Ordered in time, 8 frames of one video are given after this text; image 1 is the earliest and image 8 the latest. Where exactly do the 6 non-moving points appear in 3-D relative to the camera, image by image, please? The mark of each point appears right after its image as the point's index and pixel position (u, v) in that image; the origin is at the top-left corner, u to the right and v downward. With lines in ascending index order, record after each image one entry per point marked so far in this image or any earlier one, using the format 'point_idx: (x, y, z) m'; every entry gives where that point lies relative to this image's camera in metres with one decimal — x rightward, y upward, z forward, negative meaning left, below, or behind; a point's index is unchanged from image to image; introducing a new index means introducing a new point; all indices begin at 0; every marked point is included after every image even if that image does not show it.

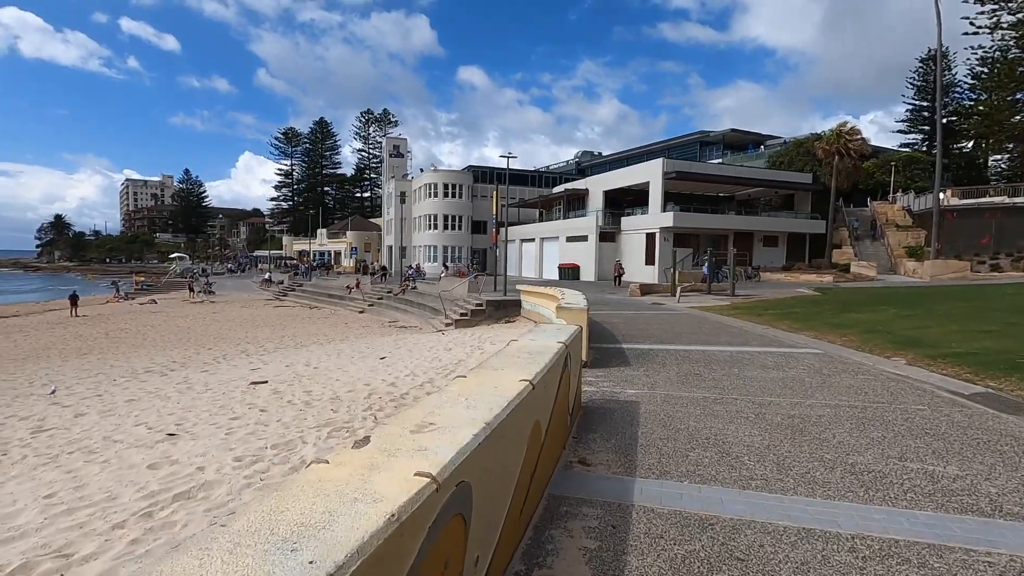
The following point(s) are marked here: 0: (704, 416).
0: (+1.6, -1.1, +4.5) m
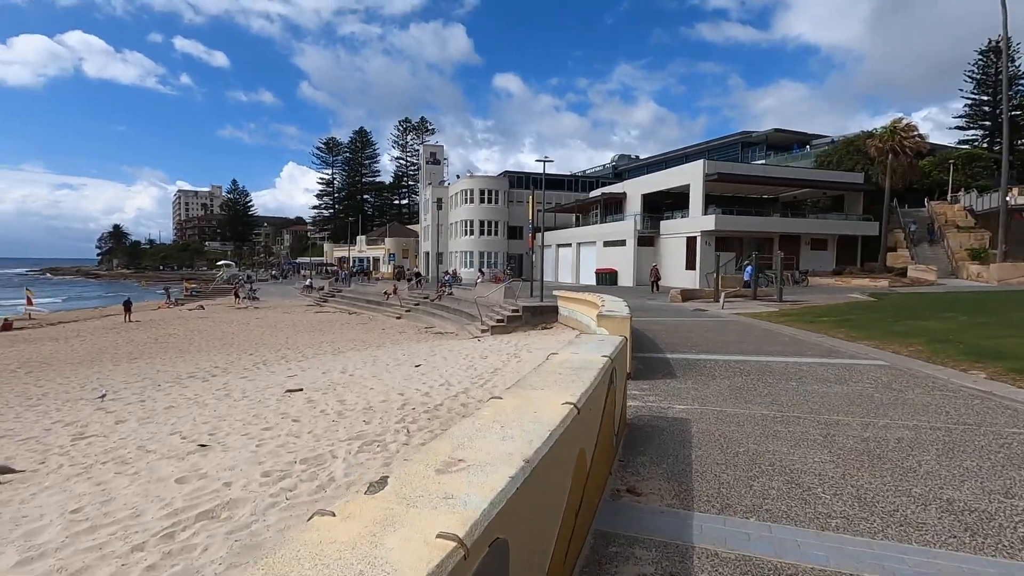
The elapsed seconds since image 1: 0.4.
0: (+1.9, -1.1, +4.1) m
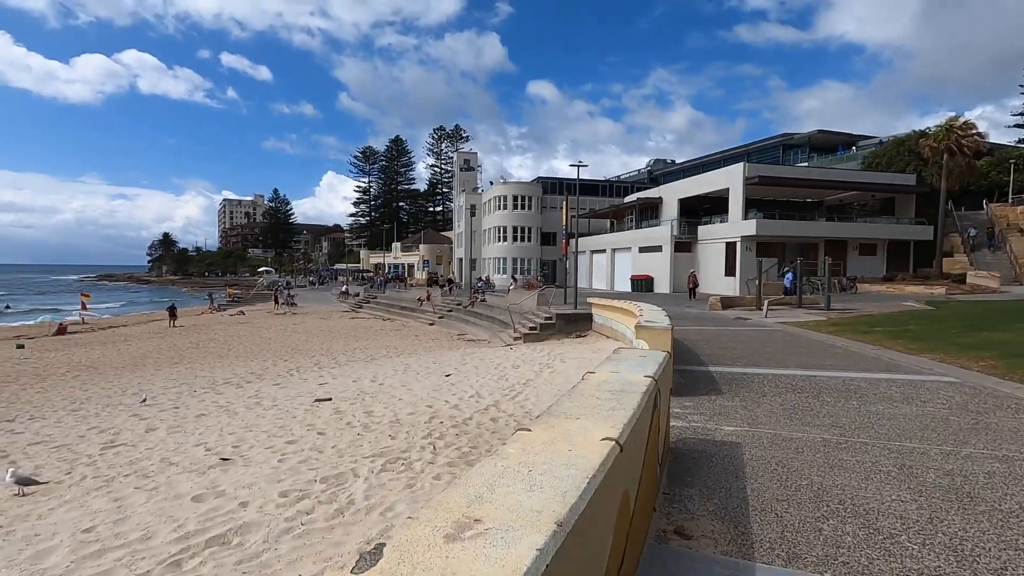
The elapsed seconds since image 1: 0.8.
0: (+2.1, -1.2, +3.6) m
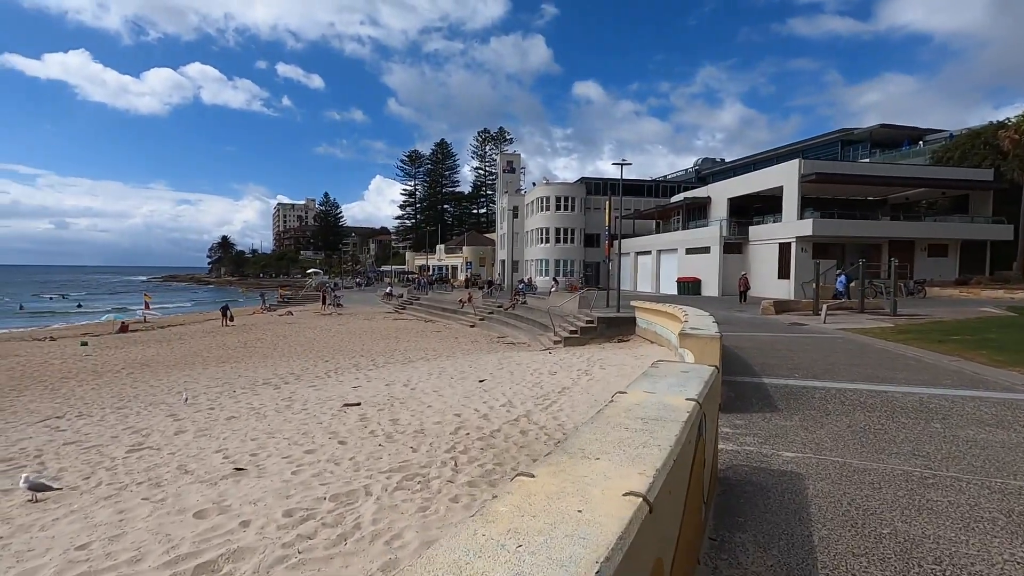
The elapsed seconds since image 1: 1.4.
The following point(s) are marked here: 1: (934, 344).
0: (+2.3, -1.3, +3.0) m
1: (+8.4, -1.1, +10.6) m
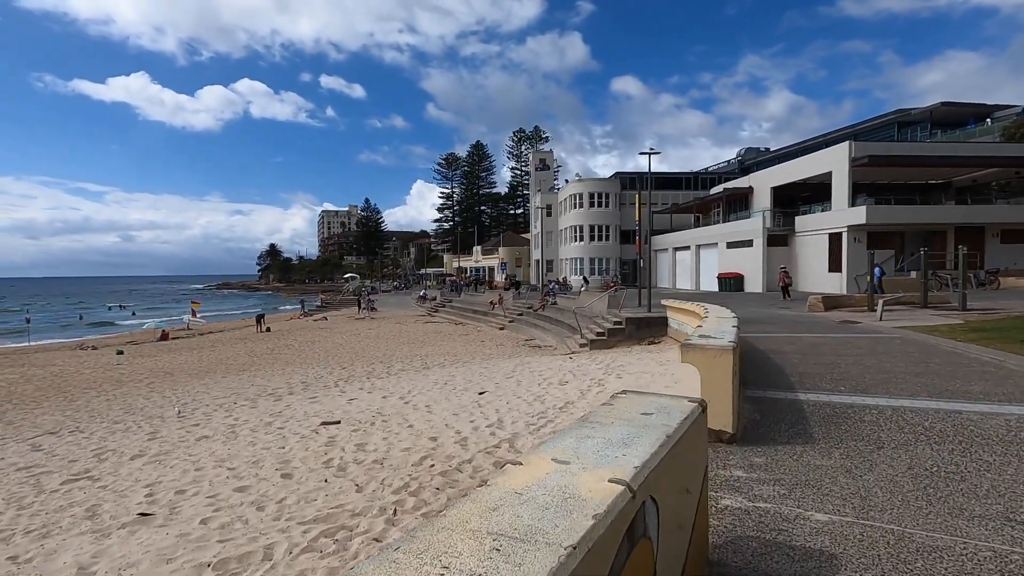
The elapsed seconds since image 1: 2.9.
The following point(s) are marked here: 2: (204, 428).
0: (+1.8, -1.2, +1.8) m
1: (+8.4, -1.0, +8.9) m
2: (-5.0, -2.3, +8.7) m
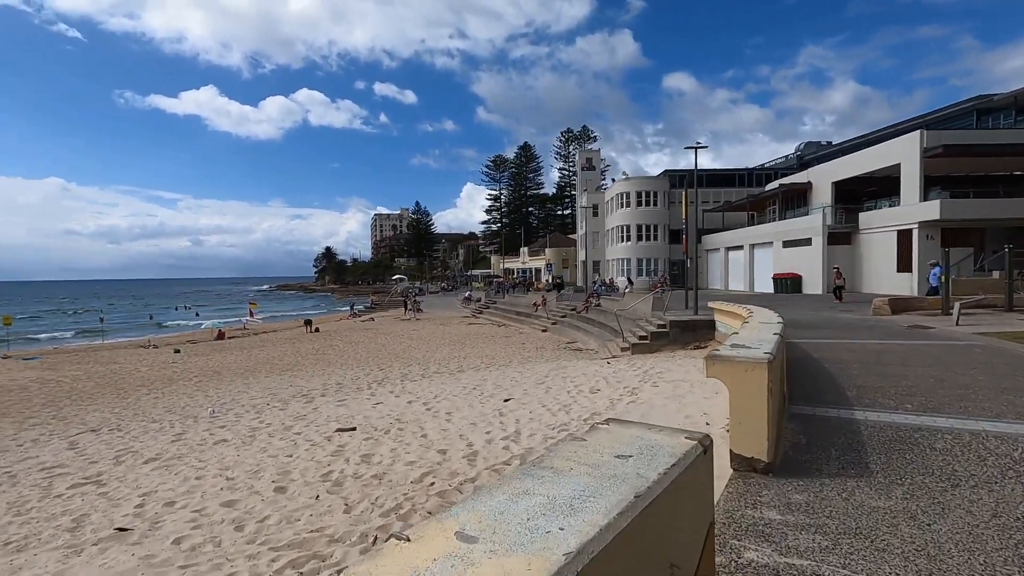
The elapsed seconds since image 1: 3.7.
0: (+1.5, -1.2, +1.2) m
1: (+8.8, -1.0, +7.7) m
2: (-4.6, -2.3, +8.6) m
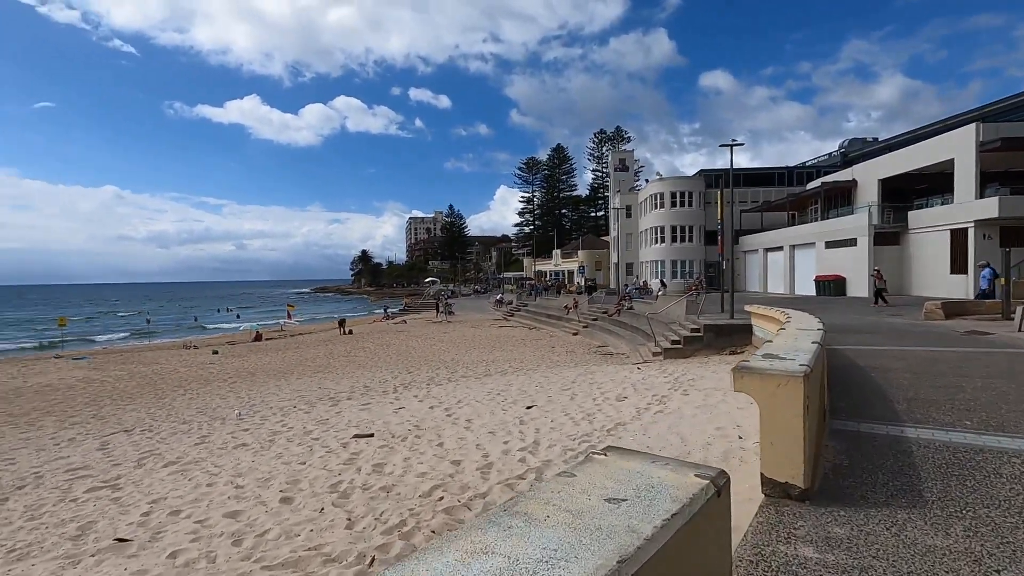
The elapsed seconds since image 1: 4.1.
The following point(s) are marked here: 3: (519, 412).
0: (+1.4, -1.3, +0.8) m
1: (+9.1, -1.0, +6.8) m
2: (-4.2, -2.3, +8.6) m
3: (+0.1, -1.9, +8.3) m
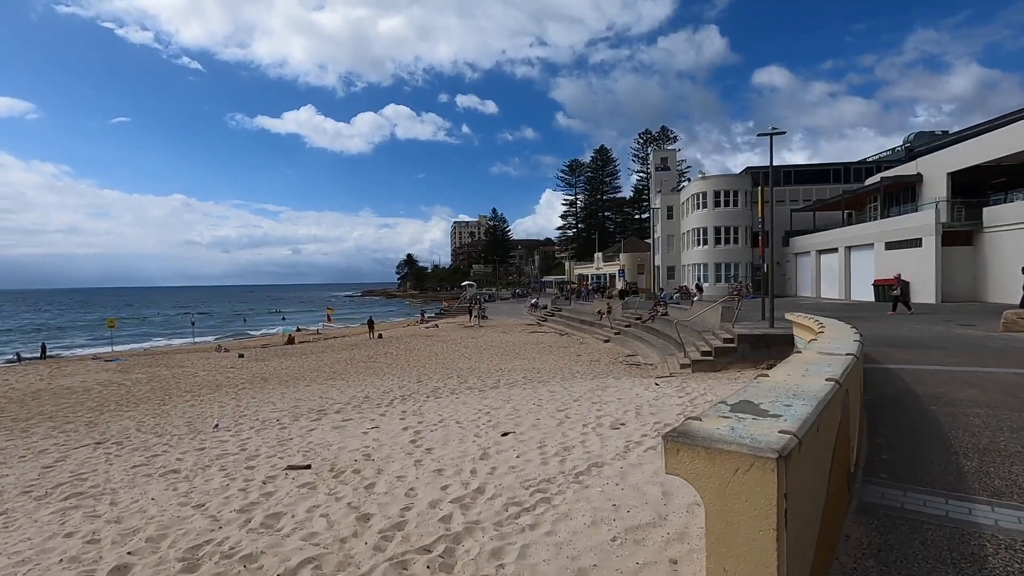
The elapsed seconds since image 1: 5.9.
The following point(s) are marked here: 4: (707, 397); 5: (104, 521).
0: (+0.4, -1.3, -0.5) m
1: (+8.6, -1.1, +4.8) m
2: (-4.5, -2.4, +7.8) m
3: (-0.3, -2.0, +7.1) m
4: (+3.3, -1.8, +9.1) m
5: (-3.5, -2.0, +4.7) m
